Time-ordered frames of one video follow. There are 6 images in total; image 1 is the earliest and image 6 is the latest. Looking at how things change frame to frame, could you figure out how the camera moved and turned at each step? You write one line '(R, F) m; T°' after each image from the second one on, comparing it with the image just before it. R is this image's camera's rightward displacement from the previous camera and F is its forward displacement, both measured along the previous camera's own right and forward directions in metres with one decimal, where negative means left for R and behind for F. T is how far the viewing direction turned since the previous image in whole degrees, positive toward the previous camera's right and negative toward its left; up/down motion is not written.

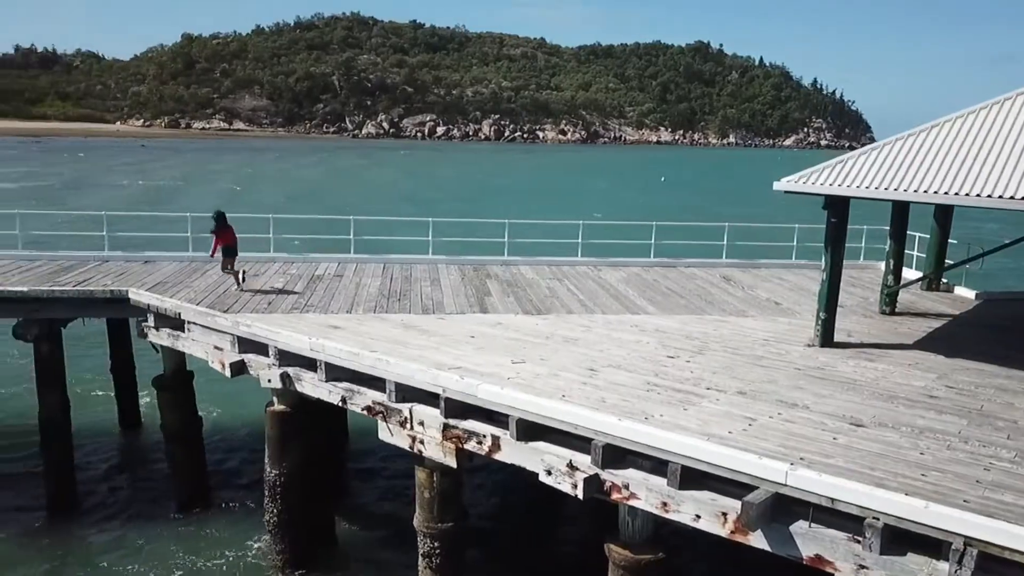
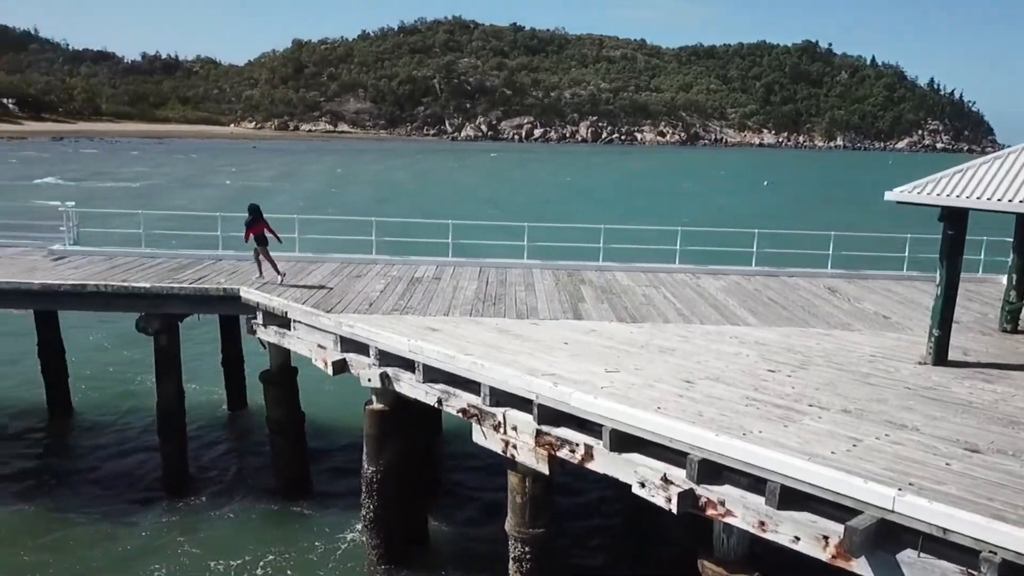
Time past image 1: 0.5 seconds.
(0.0, 0.0) m; -7°
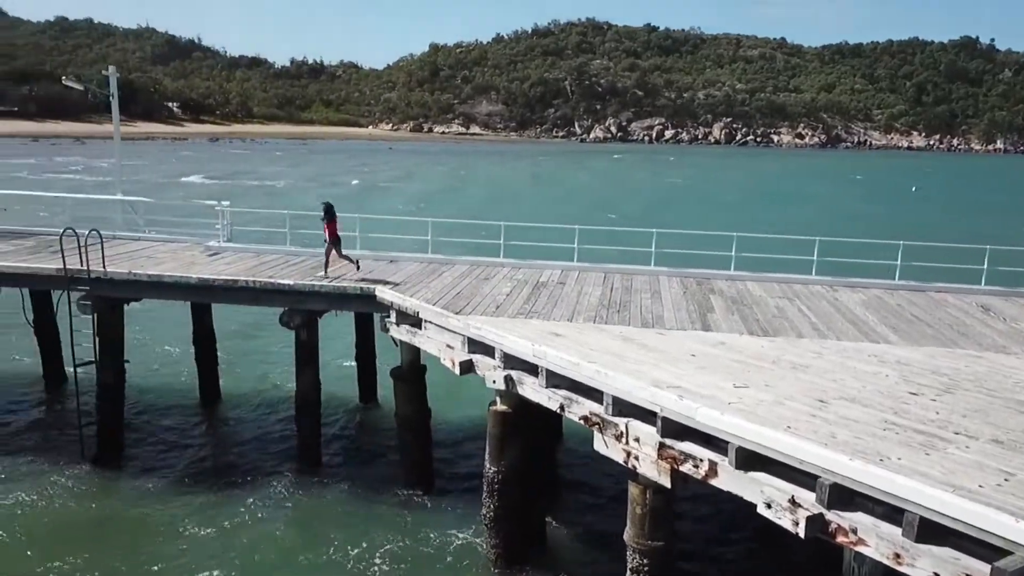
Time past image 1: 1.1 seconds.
(0.0, -0.1) m; -9°
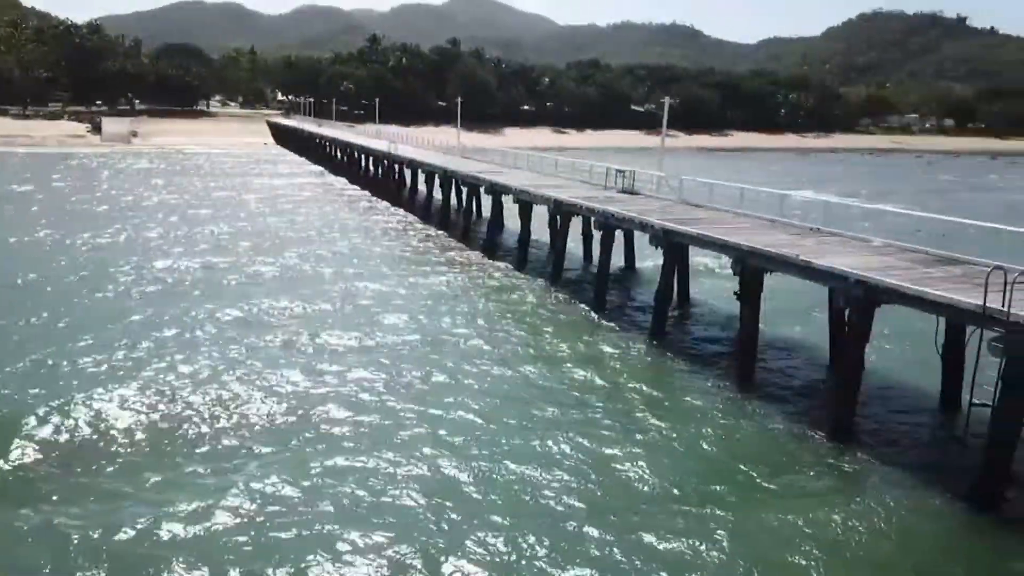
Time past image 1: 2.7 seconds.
(+0.4, -2.8) m; -29°
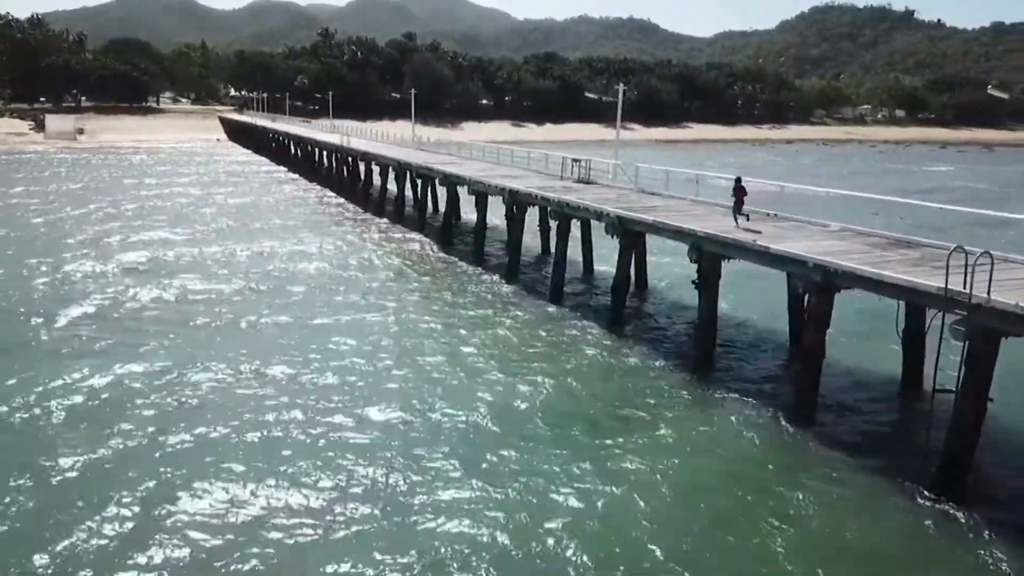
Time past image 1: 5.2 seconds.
(+0.2, +0.6) m; +3°
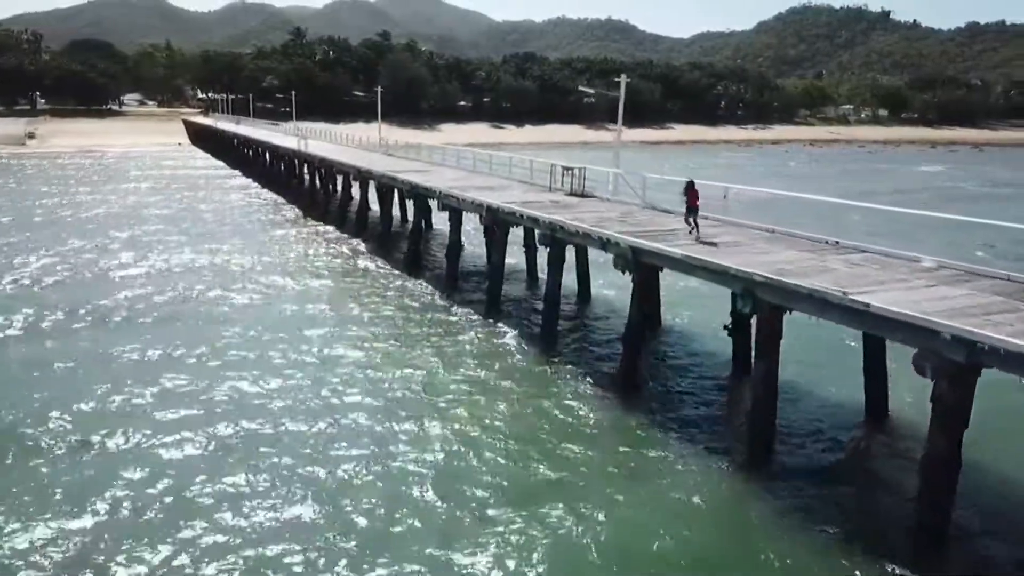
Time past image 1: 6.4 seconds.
(0.0, +4.4) m; +1°
